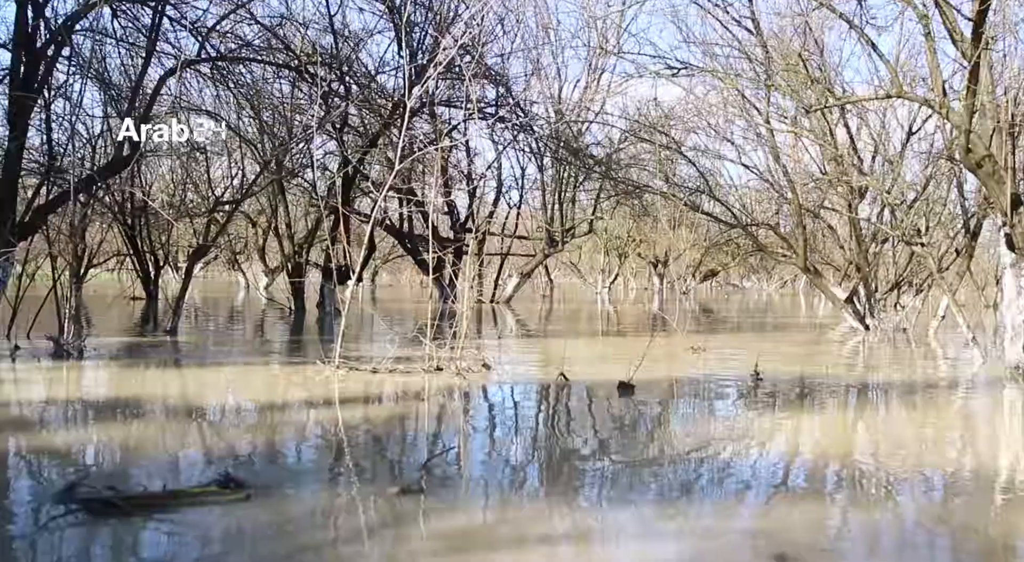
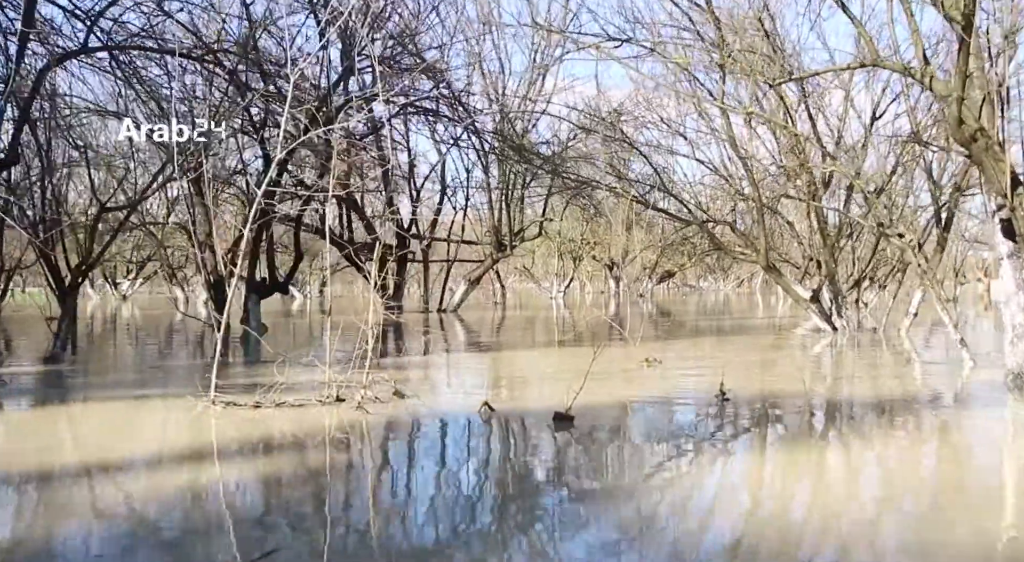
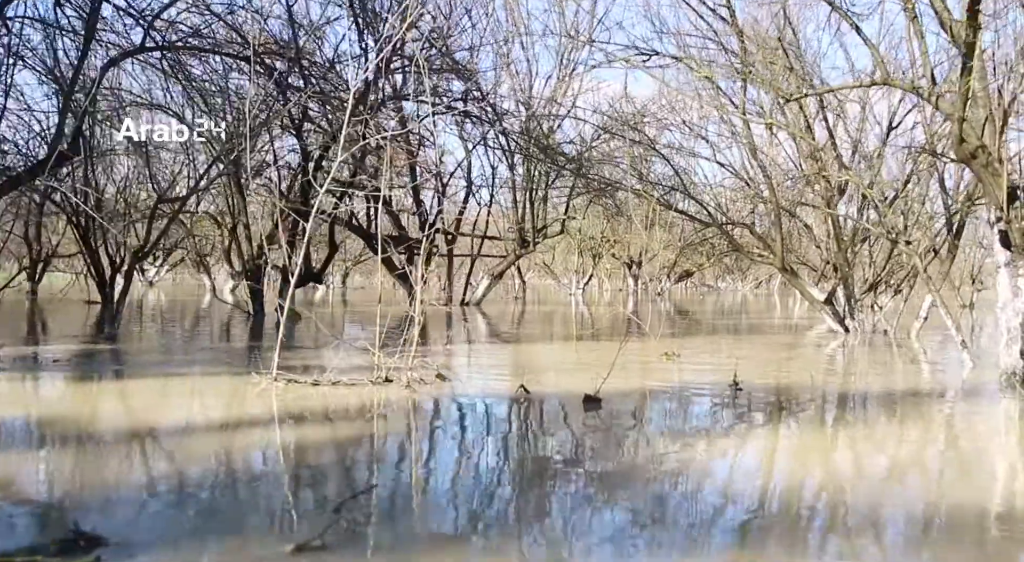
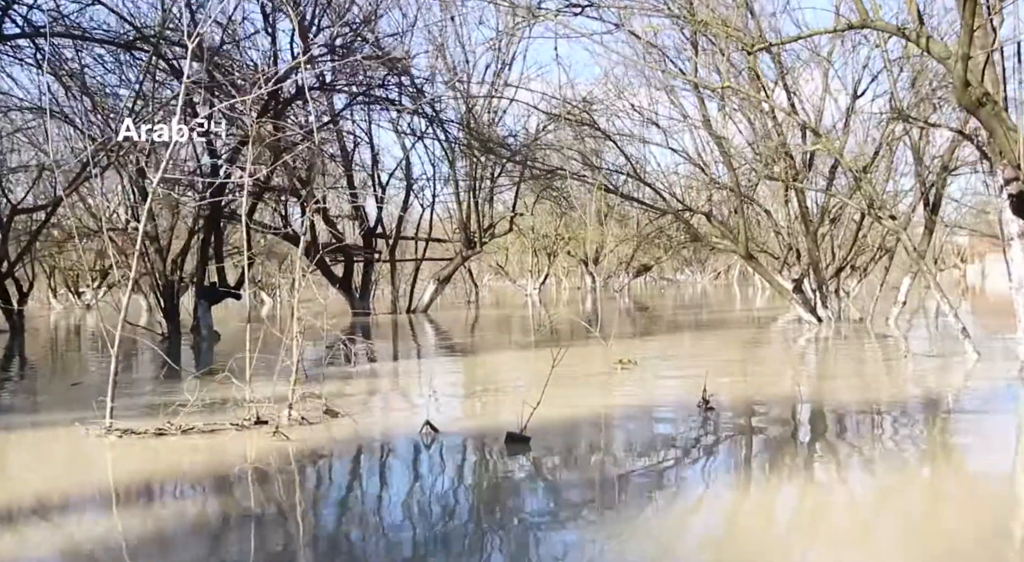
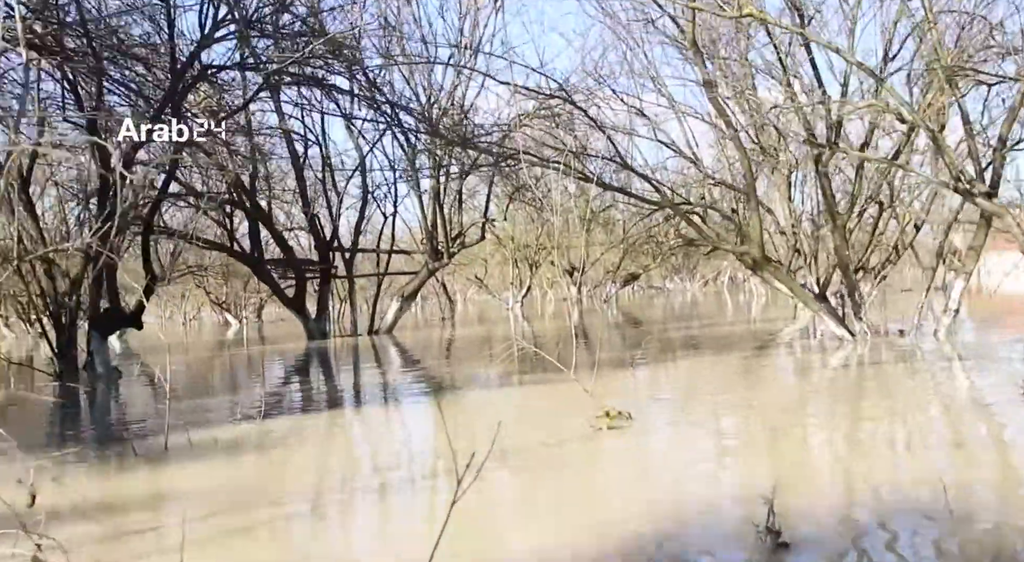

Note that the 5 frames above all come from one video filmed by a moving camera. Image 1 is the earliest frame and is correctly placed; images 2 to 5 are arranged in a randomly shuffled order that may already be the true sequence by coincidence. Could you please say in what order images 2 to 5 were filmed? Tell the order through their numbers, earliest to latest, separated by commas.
3, 2, 4, 5
